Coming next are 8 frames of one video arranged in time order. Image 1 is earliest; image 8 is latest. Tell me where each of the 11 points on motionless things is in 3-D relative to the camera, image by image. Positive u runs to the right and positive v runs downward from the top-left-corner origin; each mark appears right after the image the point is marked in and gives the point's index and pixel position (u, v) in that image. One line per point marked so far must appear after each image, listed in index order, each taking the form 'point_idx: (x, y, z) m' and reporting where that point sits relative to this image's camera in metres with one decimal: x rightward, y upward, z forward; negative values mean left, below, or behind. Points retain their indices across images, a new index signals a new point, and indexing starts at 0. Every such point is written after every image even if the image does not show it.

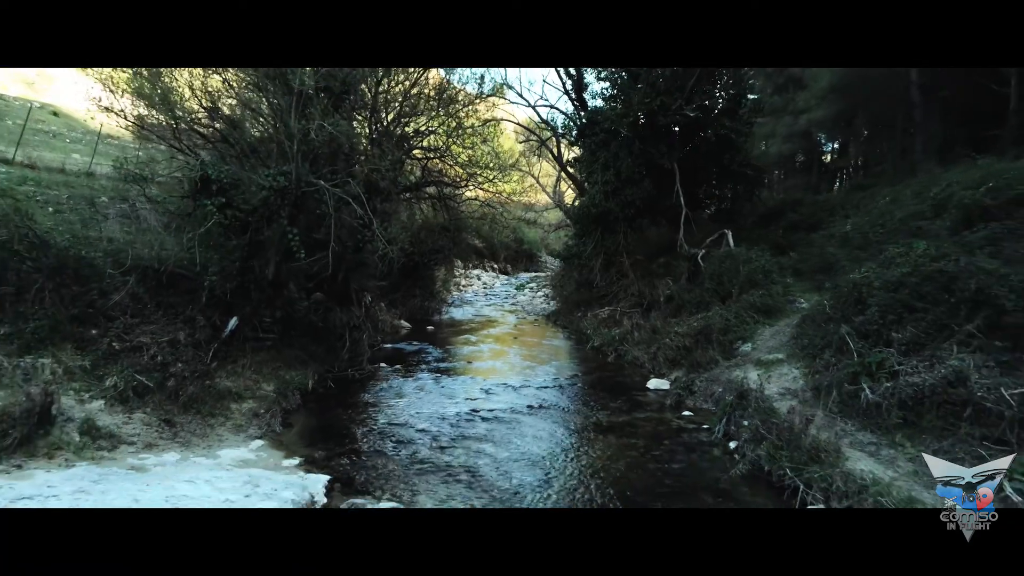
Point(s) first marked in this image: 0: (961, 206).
0: (+6.0, +1.2, +9.6) m
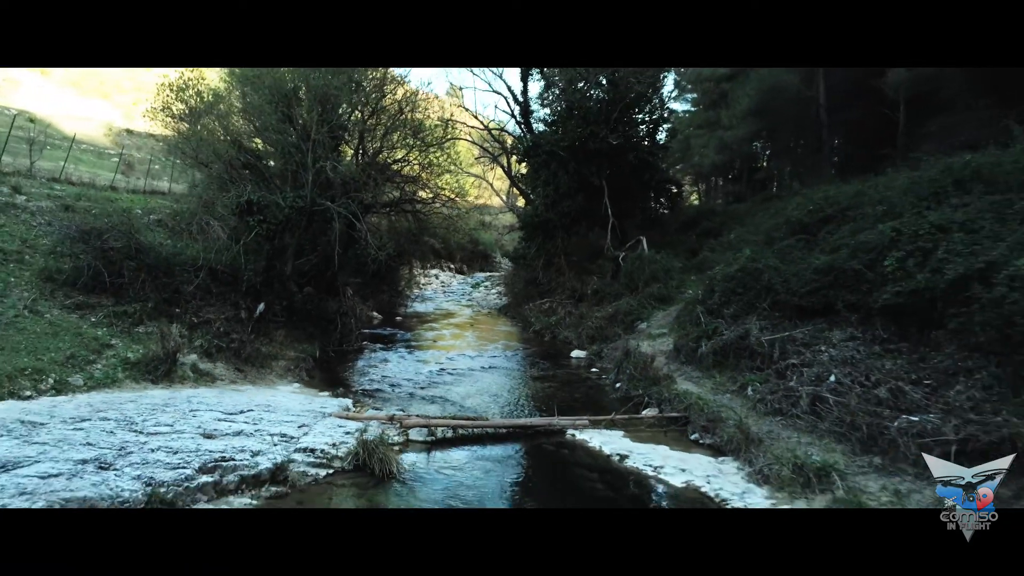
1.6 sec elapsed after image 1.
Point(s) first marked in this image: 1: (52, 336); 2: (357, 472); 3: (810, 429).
0: (+5.2, +1.3, +13.5) m
1: (-5.3, -0.5, +8.5) m
2: (-1.4, -1.6, +6.6) m
3: (+2.8, -1.3, +6.9) m
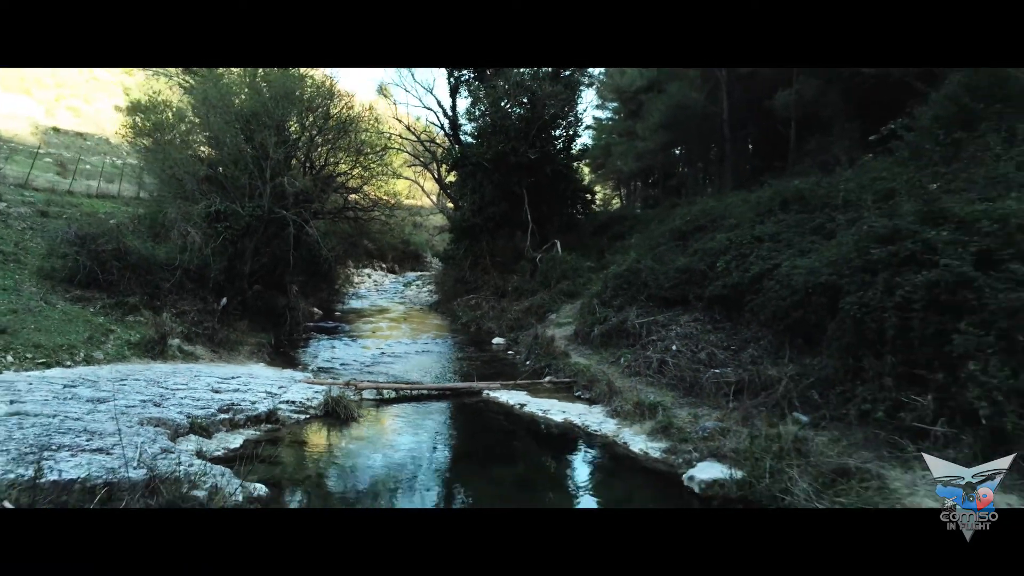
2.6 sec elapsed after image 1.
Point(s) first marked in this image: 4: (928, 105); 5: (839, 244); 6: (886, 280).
0: (+3.7, +1.4, +16.5) m
1: (-6.3, -0.5, +10.5) m
2: (-2.2, -1.5, +8.9) m
3: (+1.9, -1.2, +9.6) m
4: (+7.1, +3.2, +12.5) m
5: (+3.5, +0.5, +7.9) m
6: (+3.3, +0.1, +6.5) m
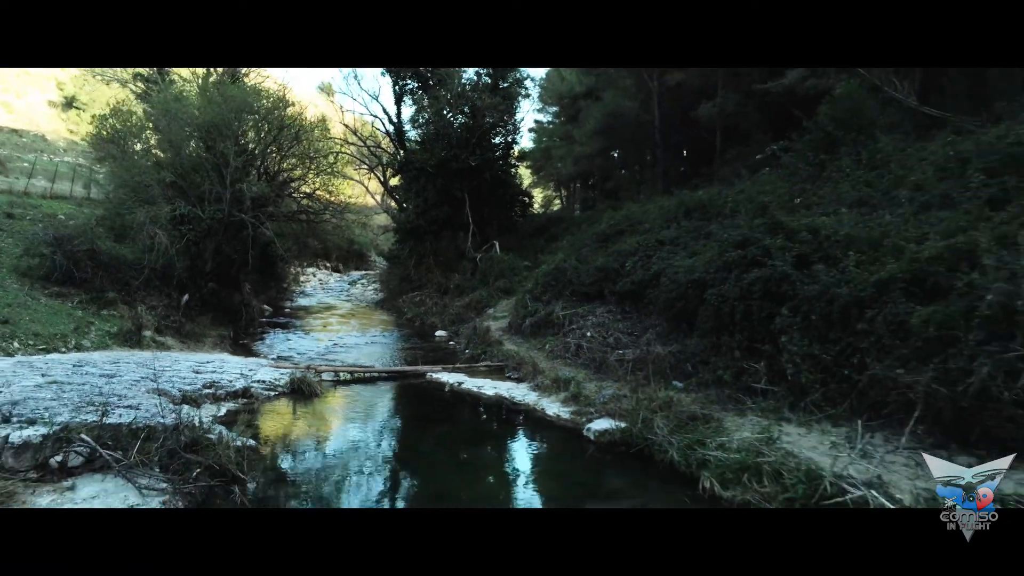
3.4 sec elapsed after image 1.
0: (+2.2, +1.5, +18.5) m
1: (-7.3, -0.4, +11.8) m
2: (-3.1, -1.5, +10.5) m
3: (+0.9, -1.1, +11.5) m
4: (+5.9, +3.2, +14.8) m
5: (+2.7, +0.6, +9.9) m
6: (+2.6, +0.1, +8.4) m
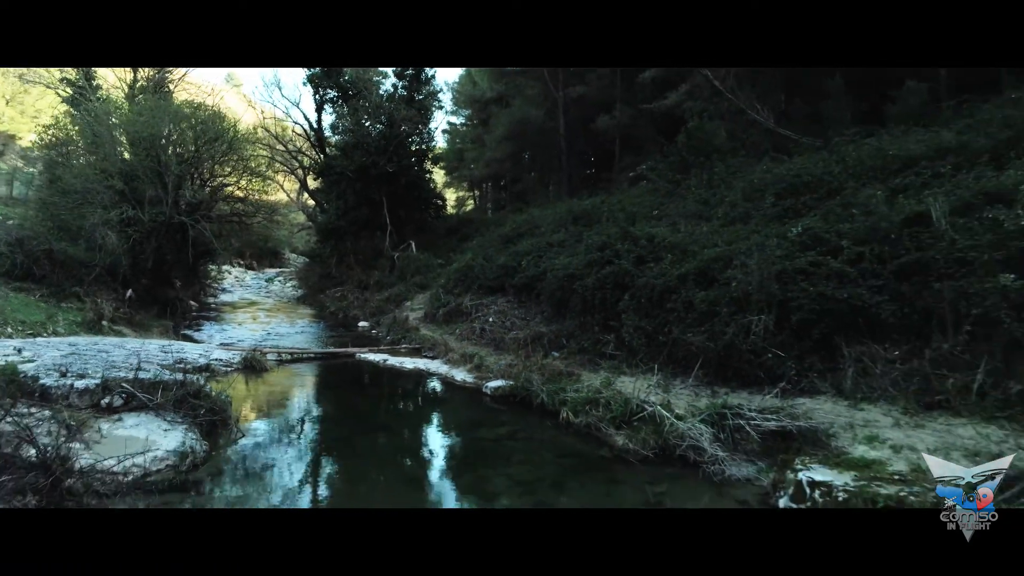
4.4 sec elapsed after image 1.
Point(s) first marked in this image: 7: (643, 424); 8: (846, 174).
0: (-0.2, +1.6, +21.2) m
1: (-8.9, -0.3, +13.5) m
2: (-4.6, -1.4, +12.7) m
3: (-0.7, -1.0, +14.1) m
4: (+3.9, +3.4, +18.0) m
5: (+1.3, +0.7, +12.8) m
6: (+1.3, +0.2, +11.3) m
7: (+1.4, -1.4, +7.8) m
8: (+5.1, +1.7, +11.1) m
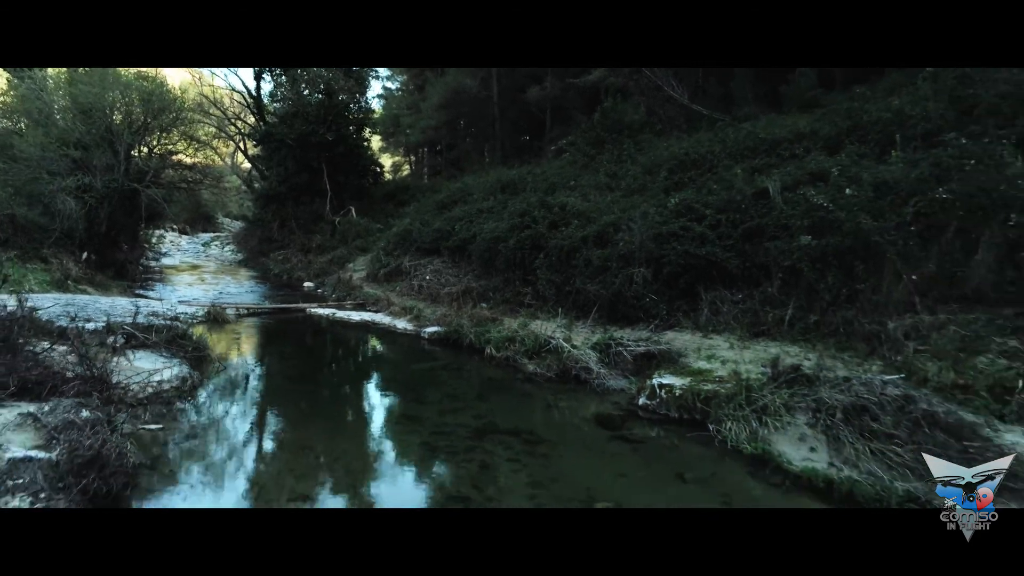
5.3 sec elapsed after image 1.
0: (-2.3, +2.8, +23.0) m
1: (-10.2, +0.4, +14.6) m
2: (-5.8, -0.6, +14.3) m
3: (-2.1, -0.2, +16.1) m
4: (+2.1, +4.4, +20.0) m
5: (-0.1, +1.5, +14.8) m
6: (+0.1, +1.0, +13.3) m
7: (+0.5, -0.9, +9.9) m
8: (+3.9, +2.4, +13.4) m
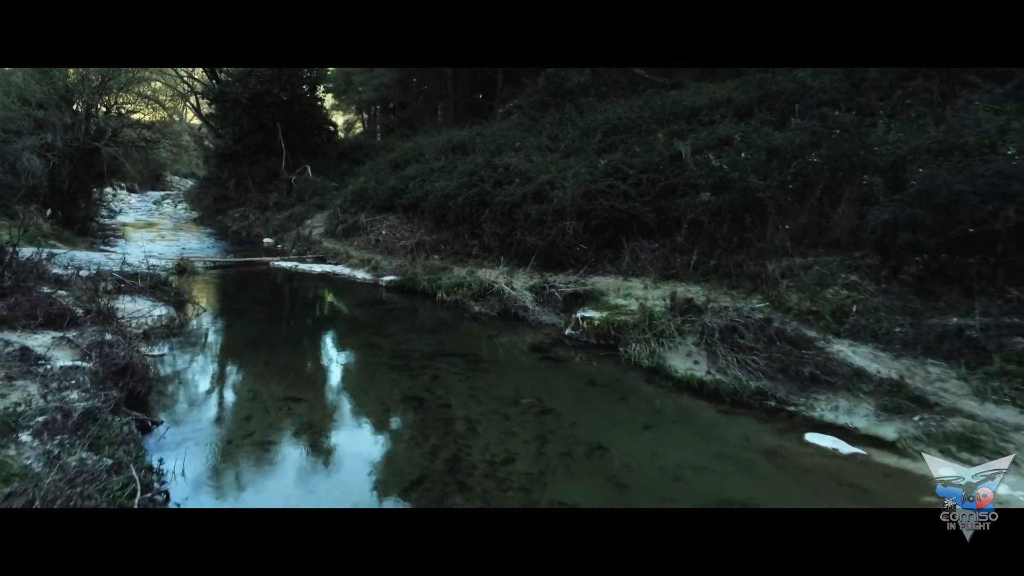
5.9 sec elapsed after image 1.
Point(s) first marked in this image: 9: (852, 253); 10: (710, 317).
0: (-3.9, +4.2, +24.1) m
1: (-11.3, +1.4, +15.4) m
2: (-6.9, +0.3, +15.4) m
3: (-3.3, +0.9, +17.3) m
4: (+0.6, +5.7, +21.3) m
5: (-1.2, +2.5, +16.1) m
6: (-0.9, +1.9, +14.7) m
7: (-0.3, -0.1, +11.4) m
8: (+2.9, +3.4, +14.9) m
9: (+4.0, +0.4, +8.6) m
10: (+2.2, -0.3, +8.2) m
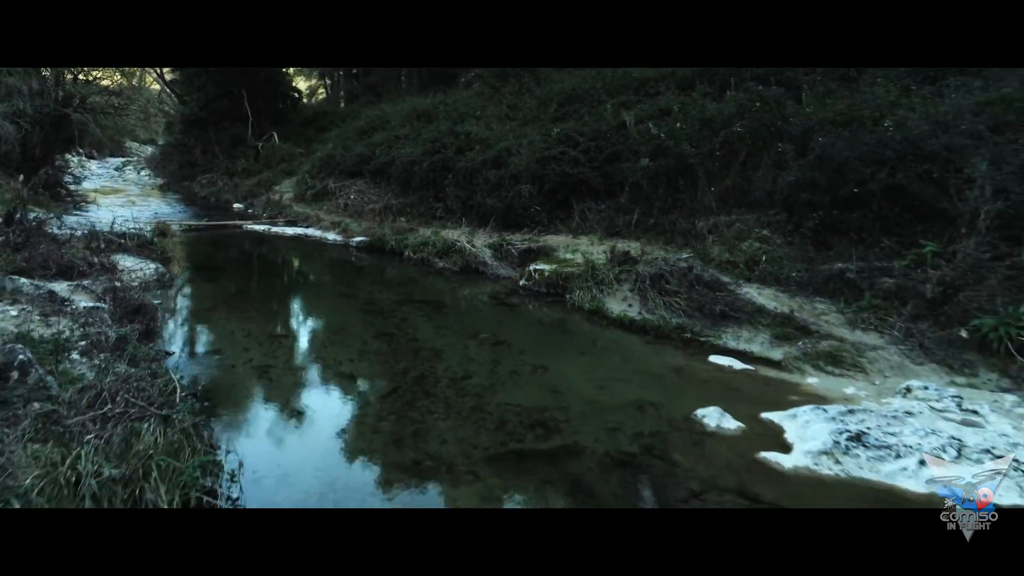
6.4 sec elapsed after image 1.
0: (-5.1, +5.5, +24.9) m
1: (-12.1, +2.2, +16.0) m
2: (-7.8, +1.2, +16.2) m
3: (-4.2, +1.9, +18.3) m
4: (-0.5, +6.9, +22.2) m
5: (-2.1, +3.4, +17.1) m
6: (-1.7, +2.8, +15.7) m
7: (-1.0, +0.6, +12.5) m
8: (+2.0, +4.3, +16.0) m
9: (+3.4, +1.0, +9.9) m
10: (+1.7, +0.3, +9.5) m
